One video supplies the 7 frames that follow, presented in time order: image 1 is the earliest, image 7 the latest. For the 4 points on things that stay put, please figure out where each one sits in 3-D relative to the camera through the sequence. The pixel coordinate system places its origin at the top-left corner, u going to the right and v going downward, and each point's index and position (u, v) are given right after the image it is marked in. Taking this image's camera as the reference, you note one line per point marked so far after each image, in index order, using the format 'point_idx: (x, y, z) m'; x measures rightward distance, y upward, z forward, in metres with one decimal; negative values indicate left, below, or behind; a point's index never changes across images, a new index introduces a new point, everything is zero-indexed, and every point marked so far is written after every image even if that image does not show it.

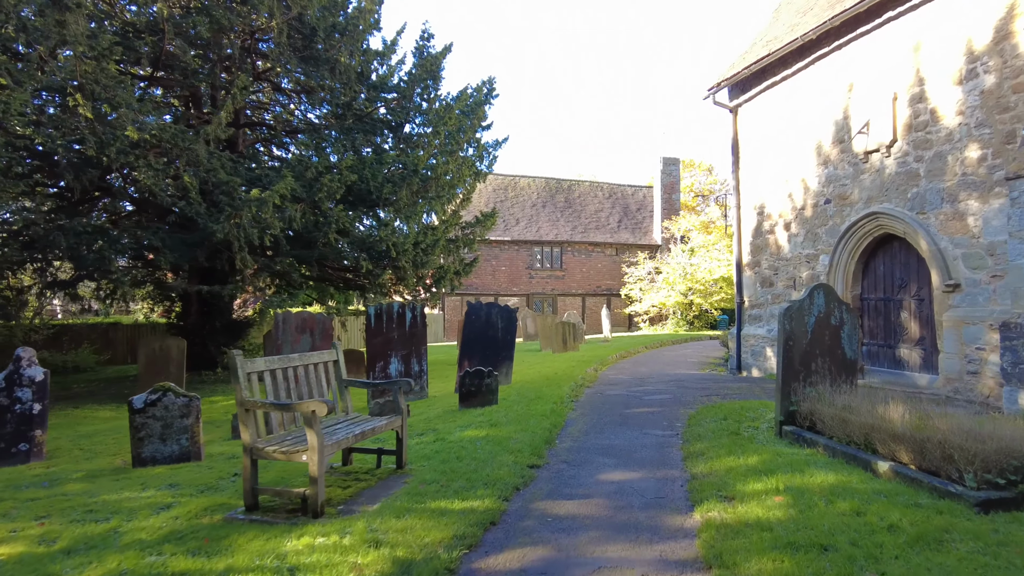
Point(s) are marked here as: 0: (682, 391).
0: (+2.4, -1.5, +8.9) m
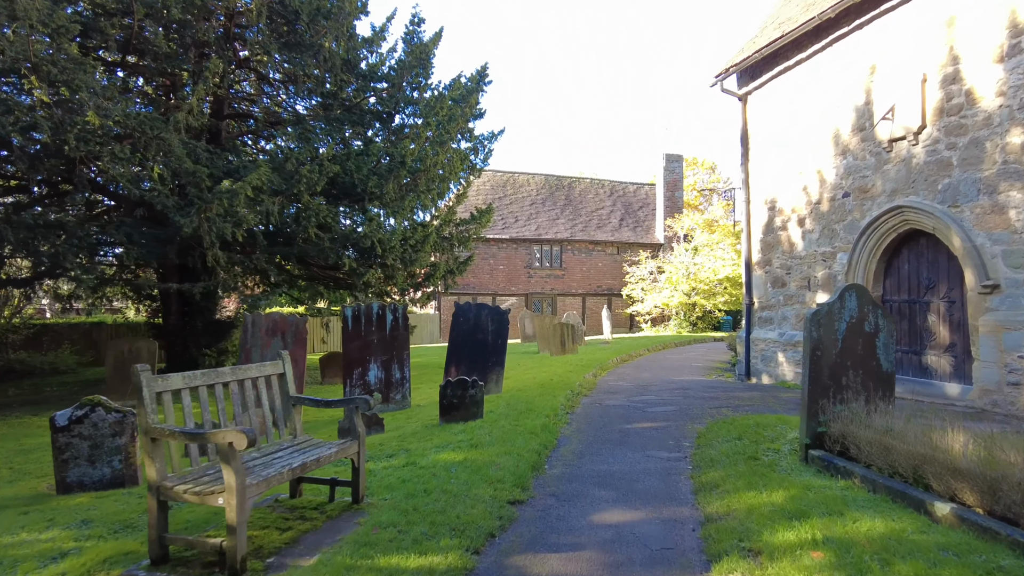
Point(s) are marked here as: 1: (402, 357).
0: (+2.3, -1.5, +8.1) m
1: (-1.6, -1.0, +8.9) m
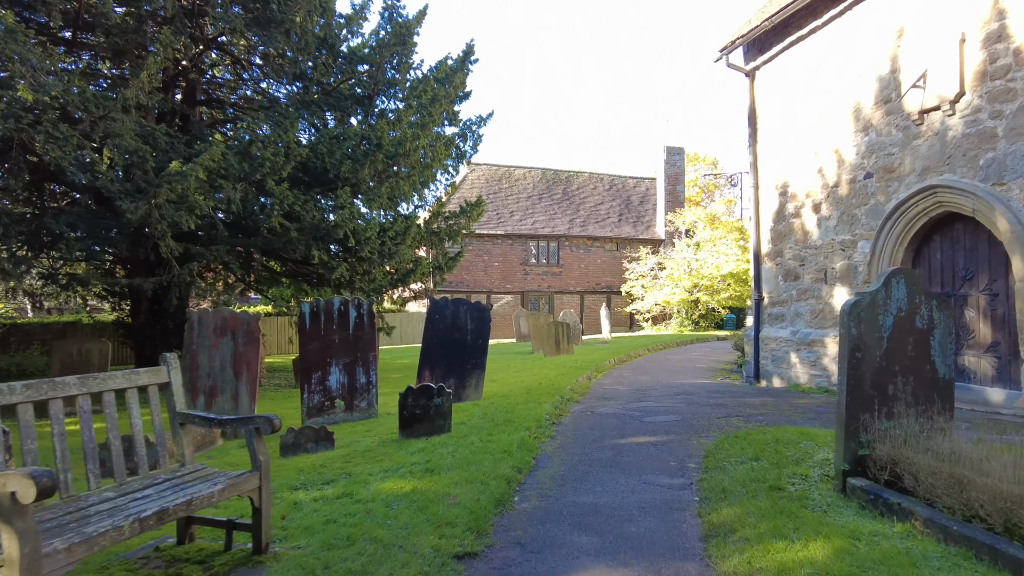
0: (+2.1, -1.4, +7.1) m
1: (-1.9, -0.9, +7.9) m
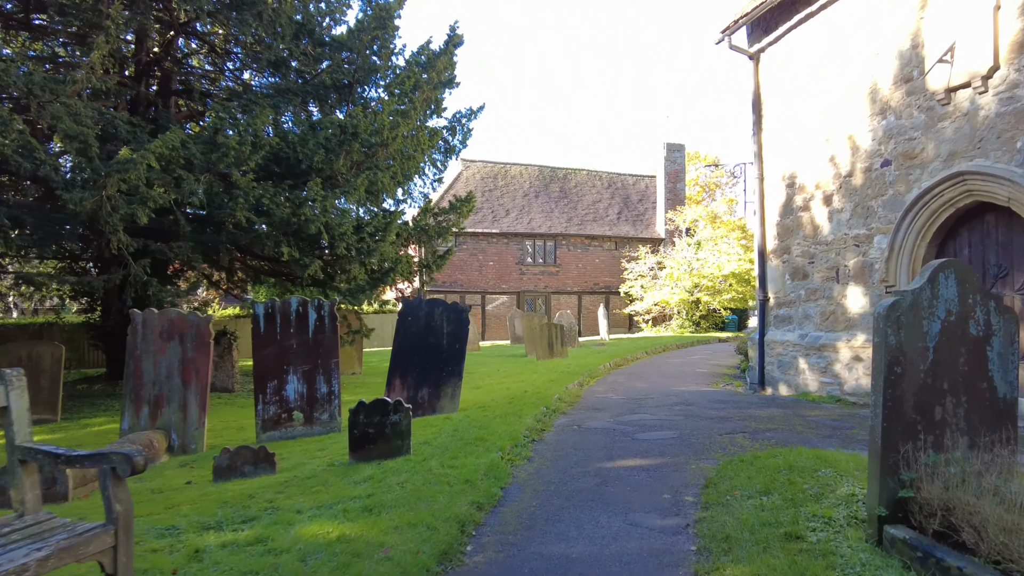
0: (+1.8, -1.4, +6.3) m
1: (-2.1, -0.9, +7.1) m
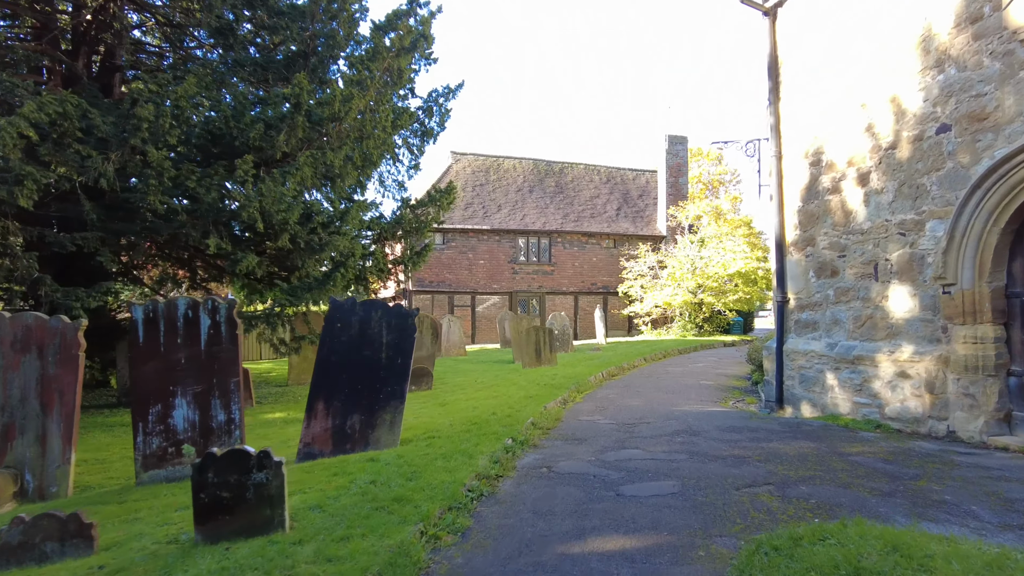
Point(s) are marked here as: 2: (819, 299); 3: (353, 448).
0: (+1.4, -1.4, +4.7) m
1: (-2.5, -0.9, +5.5) m
2: (+3.8, -0.1, +7.7) m
3: (-1.5, -1.5, +5.8) m
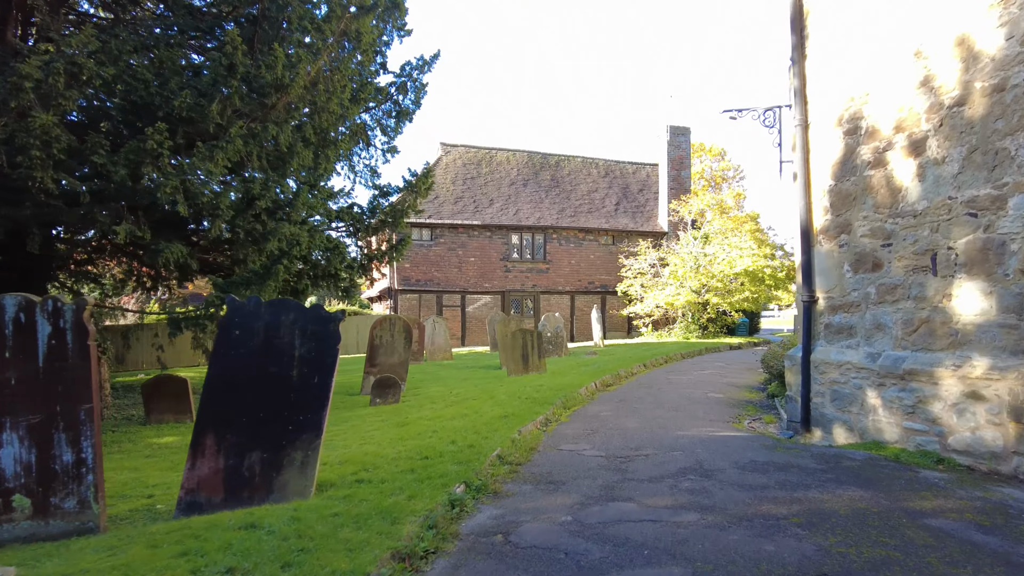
0: (+1.1, -1.3, +3.2) m
1: (-2.9, -0.9, +4.1) m
2: (+3.5, -0.1, +6.3) m
3: (-1.8, -1.5, +4.3) m
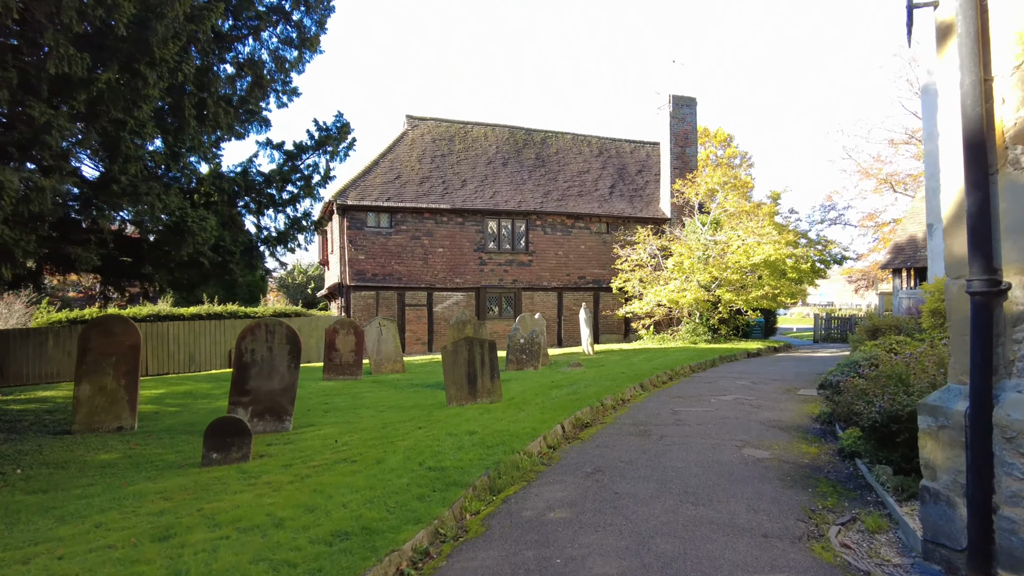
0: (+0.2, -1.2, -0.5) m
1: (-3.7, -0.8, +0.4) m
2: (+2.6, 0.0, +2.5) m
3: (-2.7, -1.4, +0.6) m
